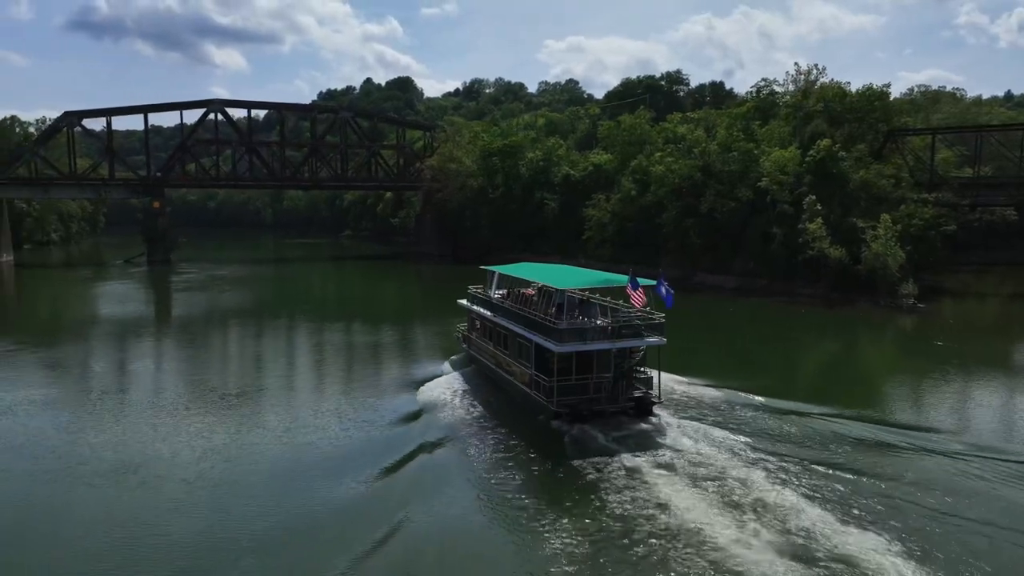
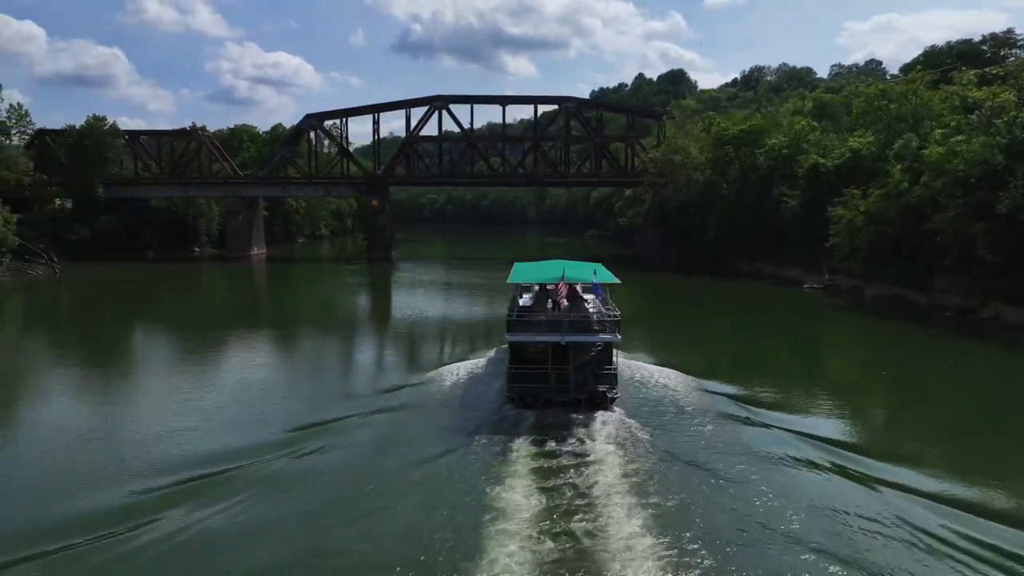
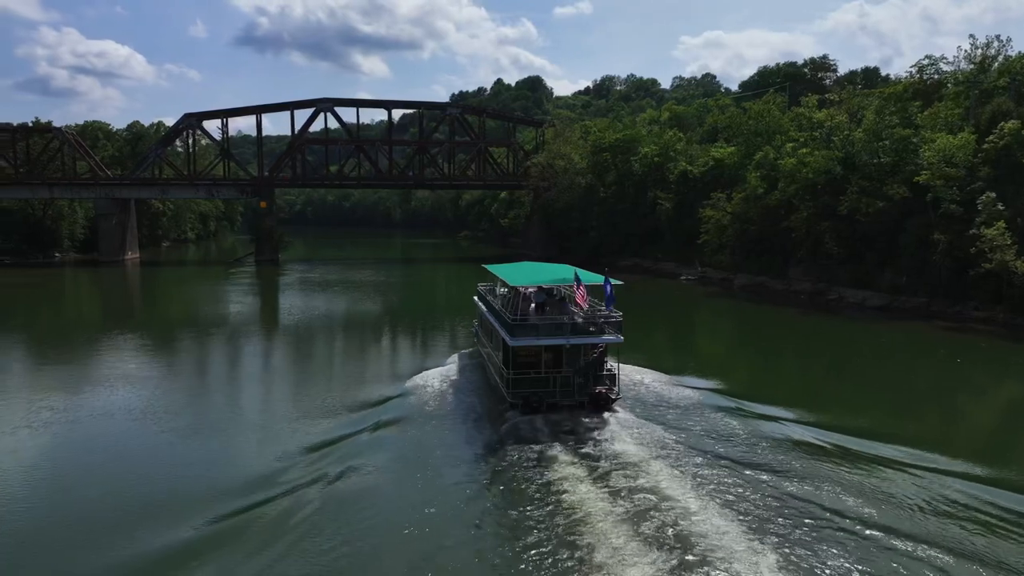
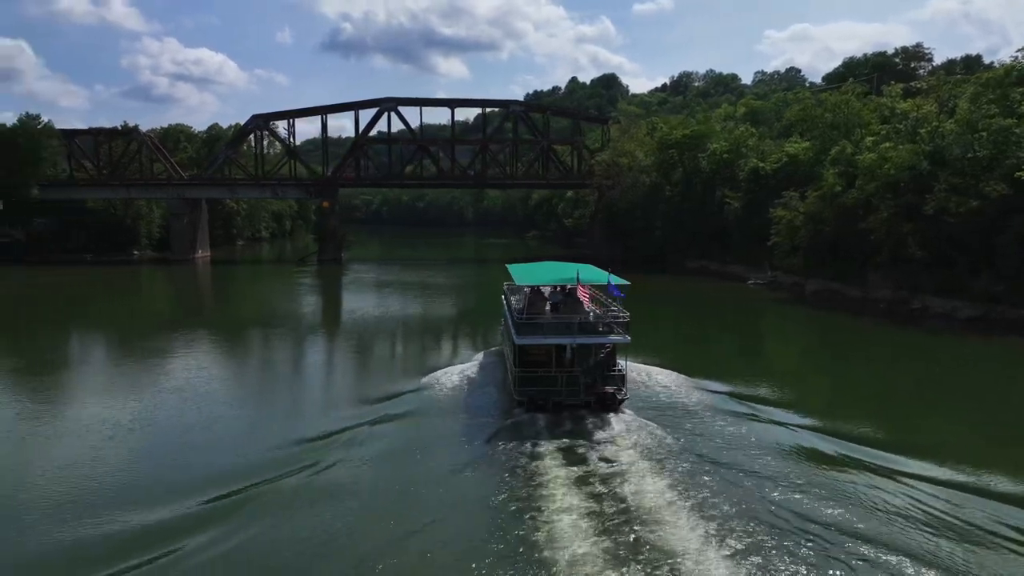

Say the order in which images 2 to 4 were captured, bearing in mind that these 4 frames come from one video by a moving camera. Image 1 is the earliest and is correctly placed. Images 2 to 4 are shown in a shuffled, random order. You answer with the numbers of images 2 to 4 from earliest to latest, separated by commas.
3, 4, 2
